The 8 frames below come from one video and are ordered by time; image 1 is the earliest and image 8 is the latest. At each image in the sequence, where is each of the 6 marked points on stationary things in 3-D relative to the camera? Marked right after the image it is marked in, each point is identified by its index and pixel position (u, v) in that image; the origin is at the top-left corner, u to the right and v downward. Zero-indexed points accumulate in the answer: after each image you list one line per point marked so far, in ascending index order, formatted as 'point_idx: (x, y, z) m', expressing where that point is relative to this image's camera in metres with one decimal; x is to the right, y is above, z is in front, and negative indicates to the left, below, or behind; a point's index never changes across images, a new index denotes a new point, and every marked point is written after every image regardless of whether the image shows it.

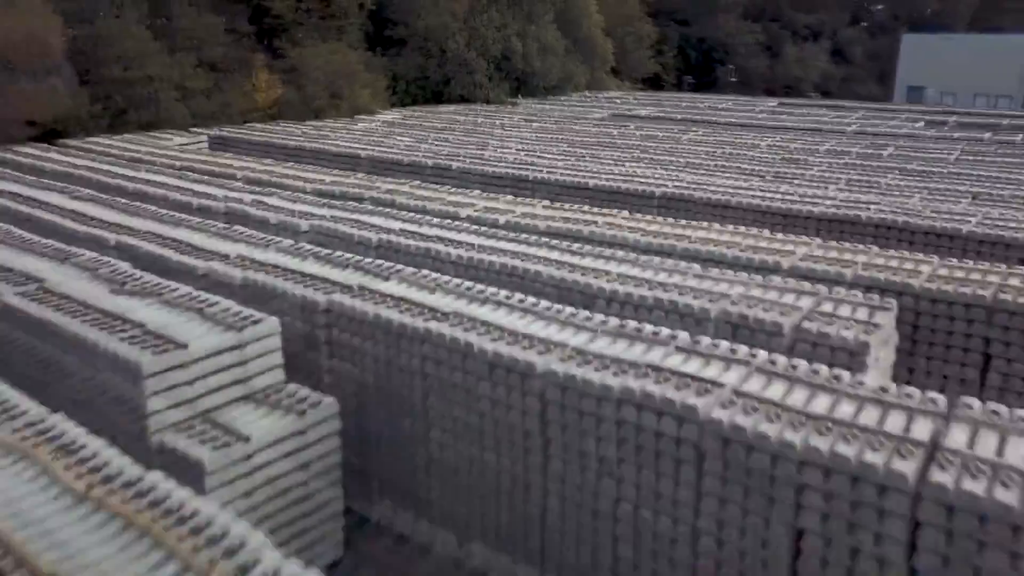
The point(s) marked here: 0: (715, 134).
0: (+2.9, +2.1, +15.9) m
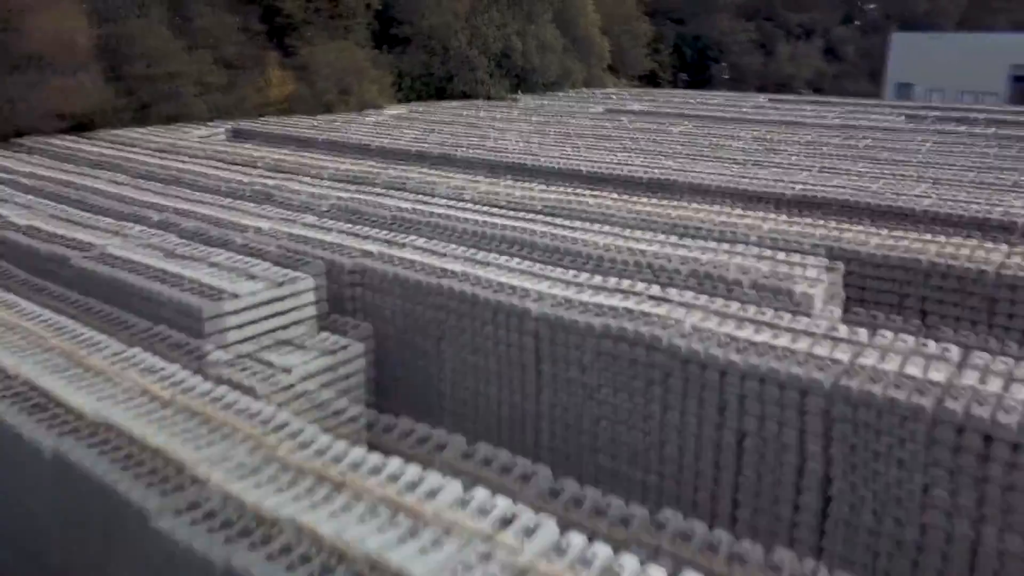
0: (+2.9, +2.4, +16.9) m
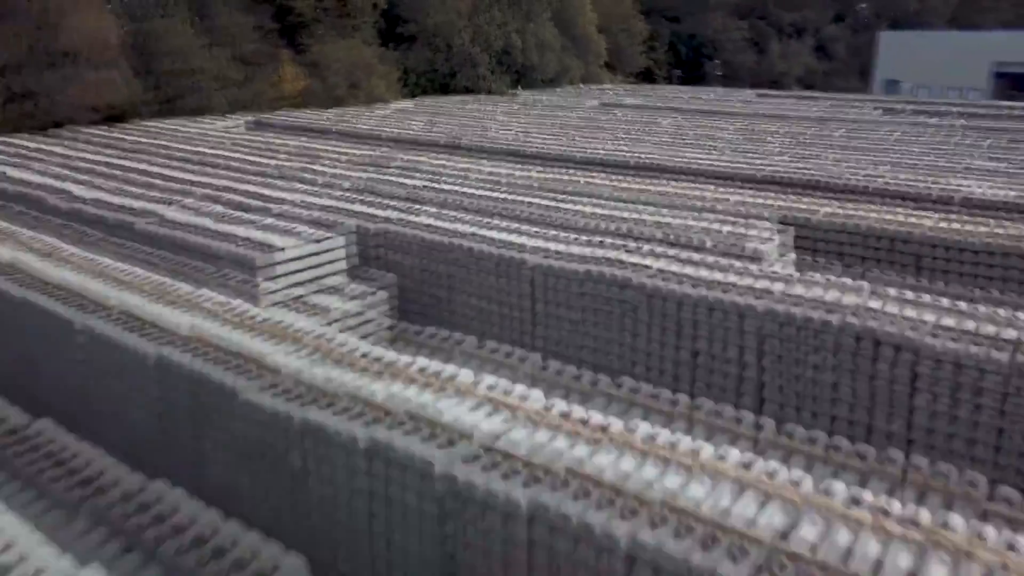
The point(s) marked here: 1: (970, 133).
0: (+2.9, +2.6, +18.0) m
1: (+6.0, +2.0, +14.8) m
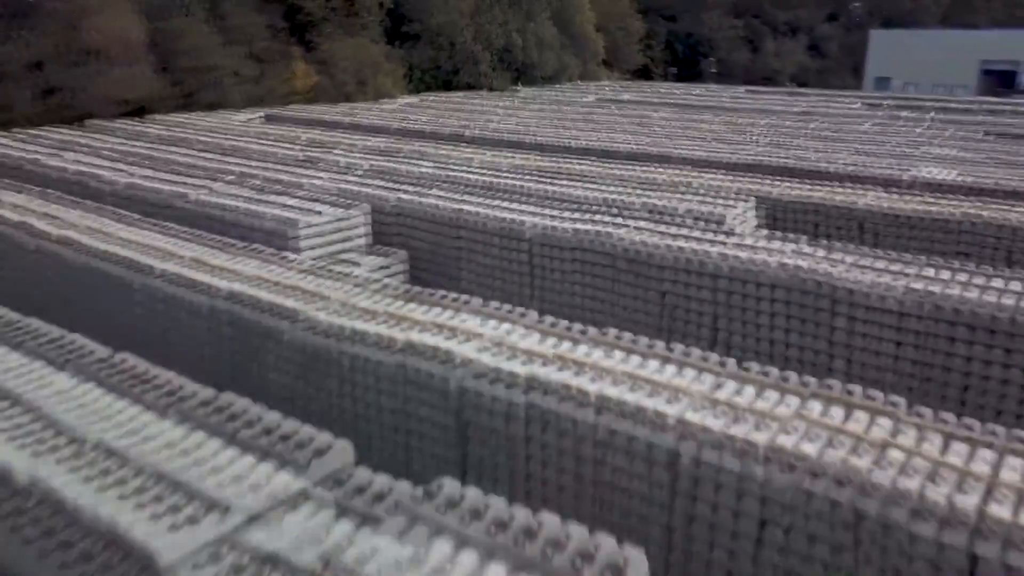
0: (+2.9, +2.9, +19.1) m
1: (+6.0, +2.3, +15.8) m
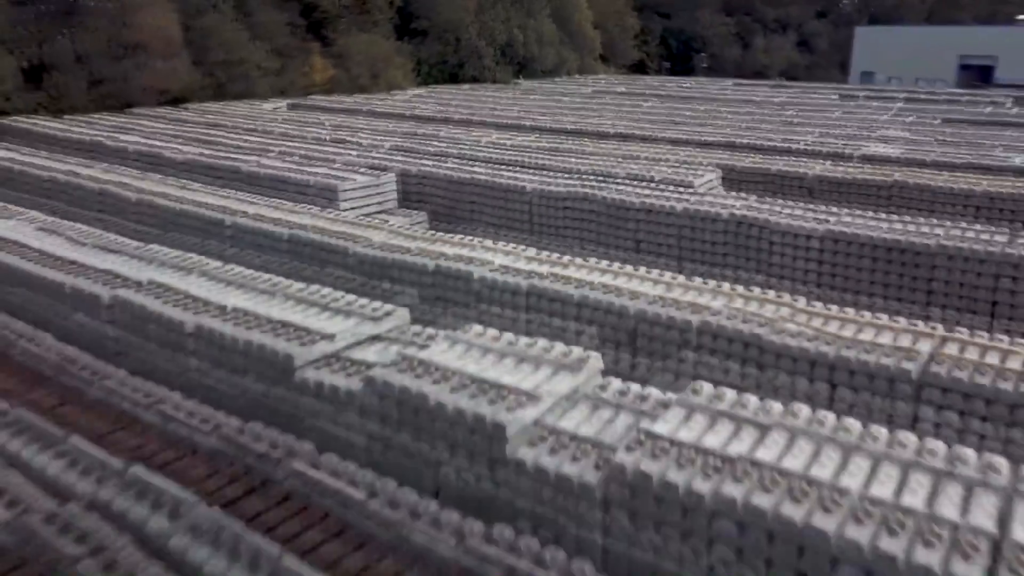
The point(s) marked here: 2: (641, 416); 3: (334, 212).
0: (+2.9, +3.3, +20.7) m
1: (+6.0, +2.7, +17.5) m
2: (+0.5, -0.4, +3.6) m
3: (-1.3, +0.5, +8.1) m
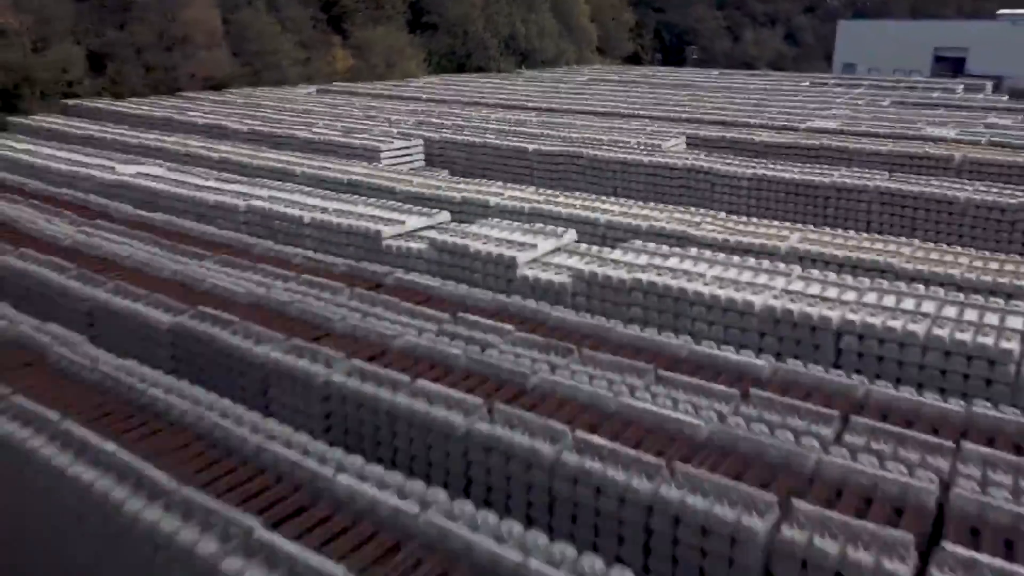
0: (+3.0, +4.0, +22.9) m
1: (+6.1, +3.3, +19.7) m
2: (+0.5, +0.1, +5.8) m
3: (-1.3, +1.1, +10.3) m
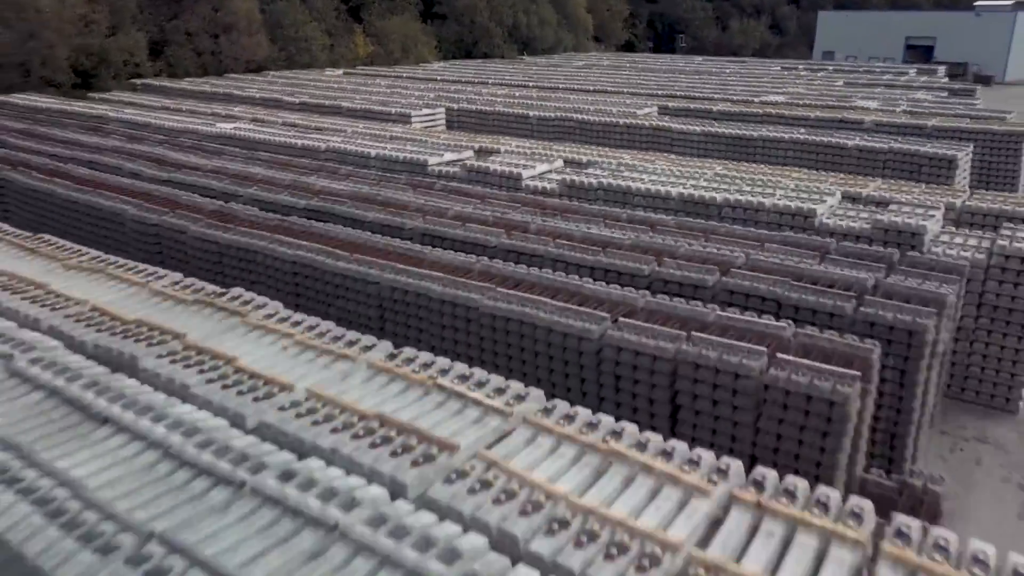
0: (+3.0, +4.8, +25.6) m
1: (+6.2, +4.1, +22.4) m
2: (+0.5, +0.8, +8.6) m
3: (-1.2, +1.8, +13.0) m
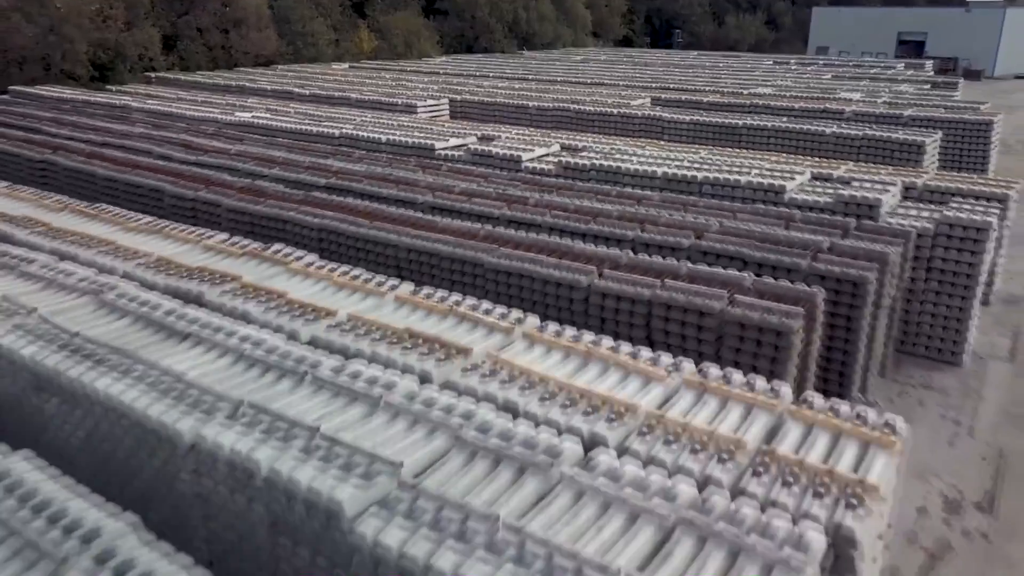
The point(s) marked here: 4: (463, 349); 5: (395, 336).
0: (+3.0, +5.0, +26.3) m
1: (+6.2, +4.3, +23.1) m
2: (+0.5, +1.0, +9.3) m
3: (-1.2, +2.0, +13.7) m
4: (-0.2, -0.2, +3.5) m
5: (-0.4, -0.2, +3.7) m
